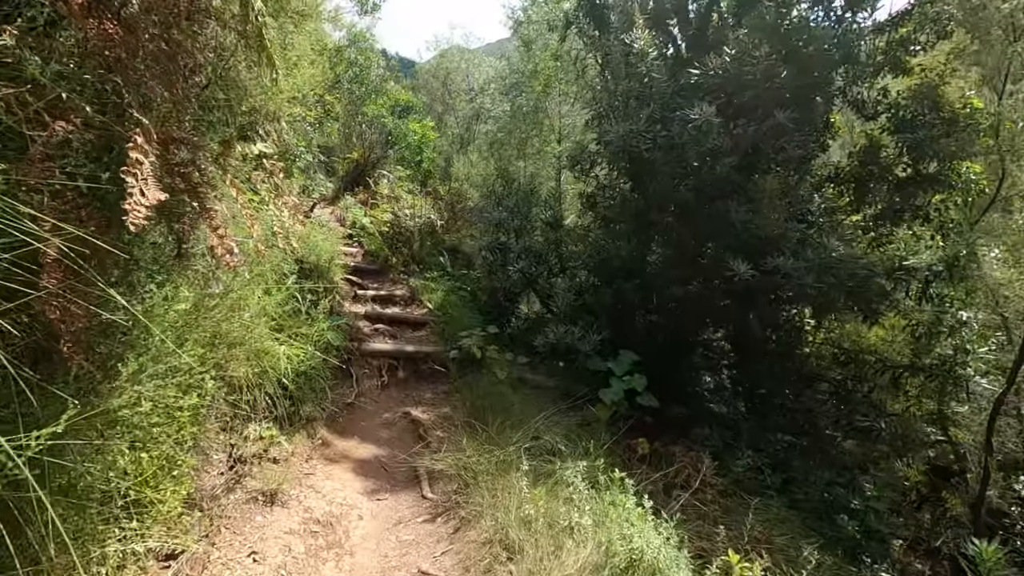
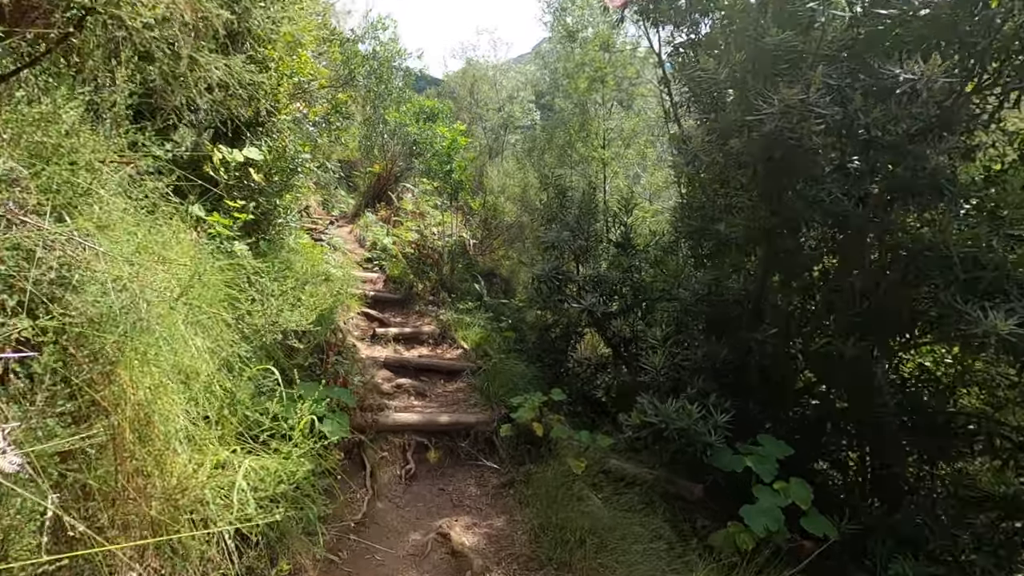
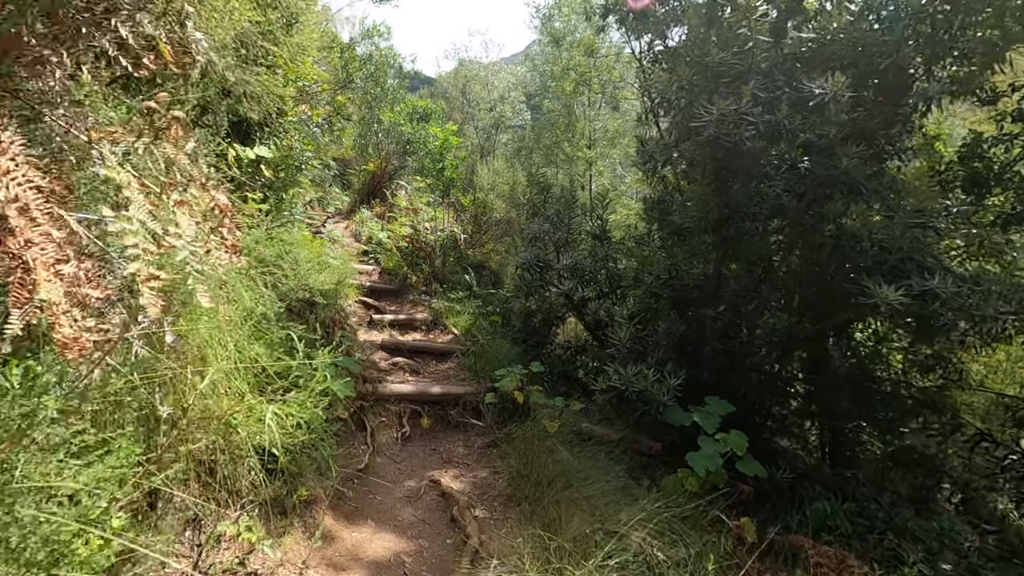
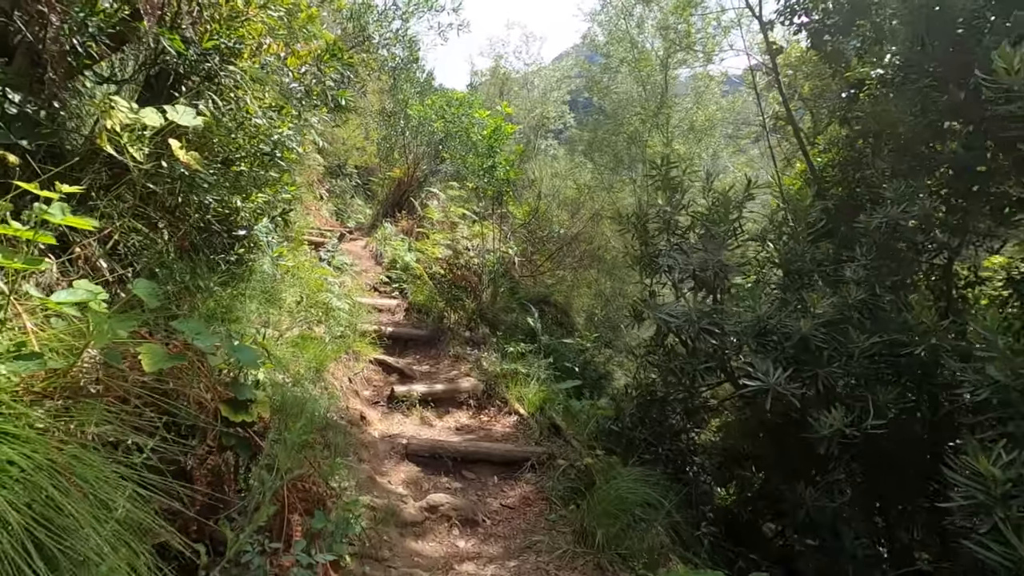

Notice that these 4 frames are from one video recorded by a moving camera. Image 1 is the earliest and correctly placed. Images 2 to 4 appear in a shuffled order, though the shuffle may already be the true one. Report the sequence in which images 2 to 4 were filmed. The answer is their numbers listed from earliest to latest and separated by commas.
3, 2, 4
